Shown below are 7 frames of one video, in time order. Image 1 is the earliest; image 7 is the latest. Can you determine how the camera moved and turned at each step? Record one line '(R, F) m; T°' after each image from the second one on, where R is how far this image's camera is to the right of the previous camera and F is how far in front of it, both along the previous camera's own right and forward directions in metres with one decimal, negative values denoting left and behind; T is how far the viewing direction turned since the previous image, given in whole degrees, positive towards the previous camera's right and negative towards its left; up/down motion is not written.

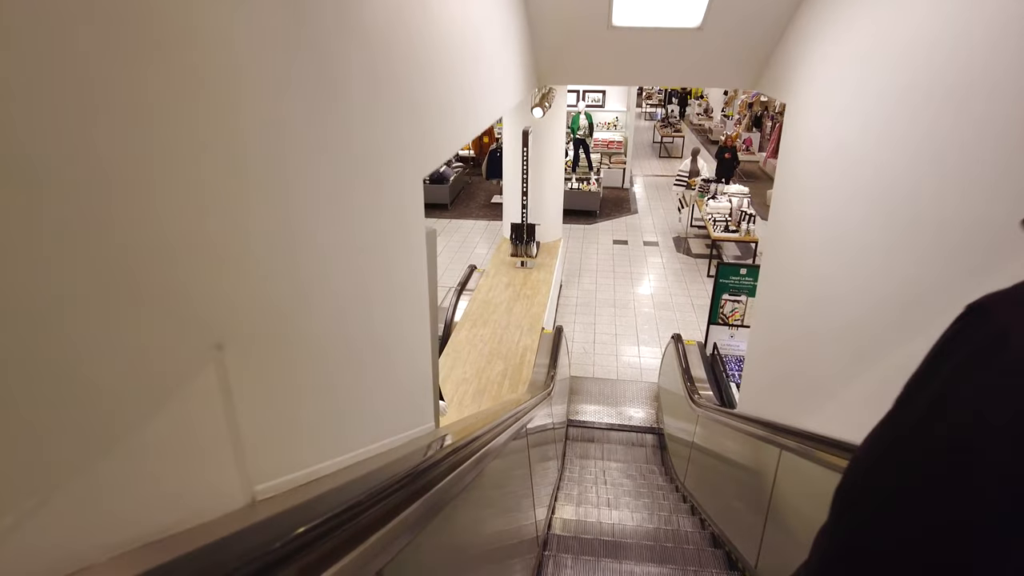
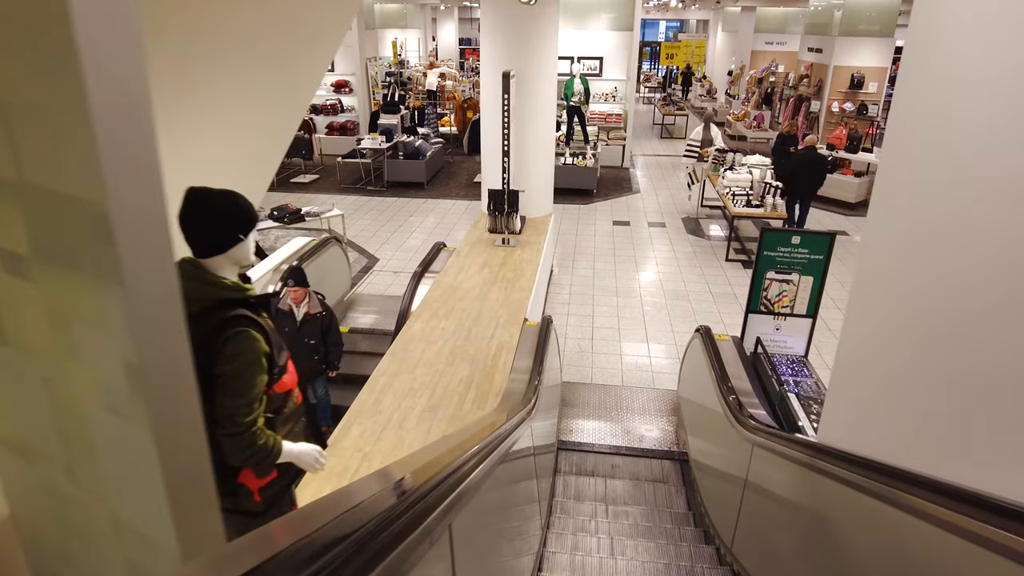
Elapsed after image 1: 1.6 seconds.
(+0.2, +1.5) m; 0°
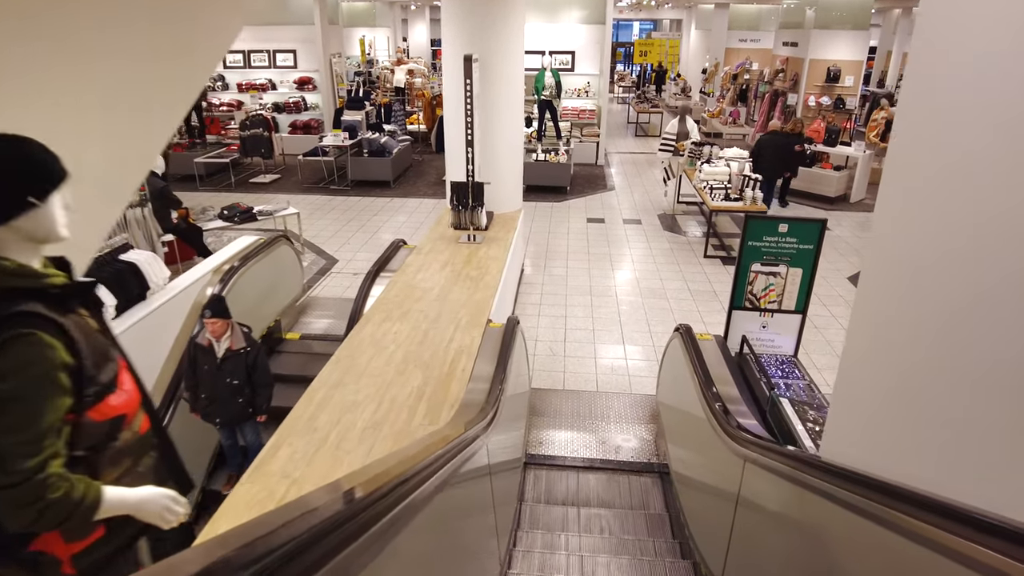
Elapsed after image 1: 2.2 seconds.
(+0.1, +0.4) m; +2°
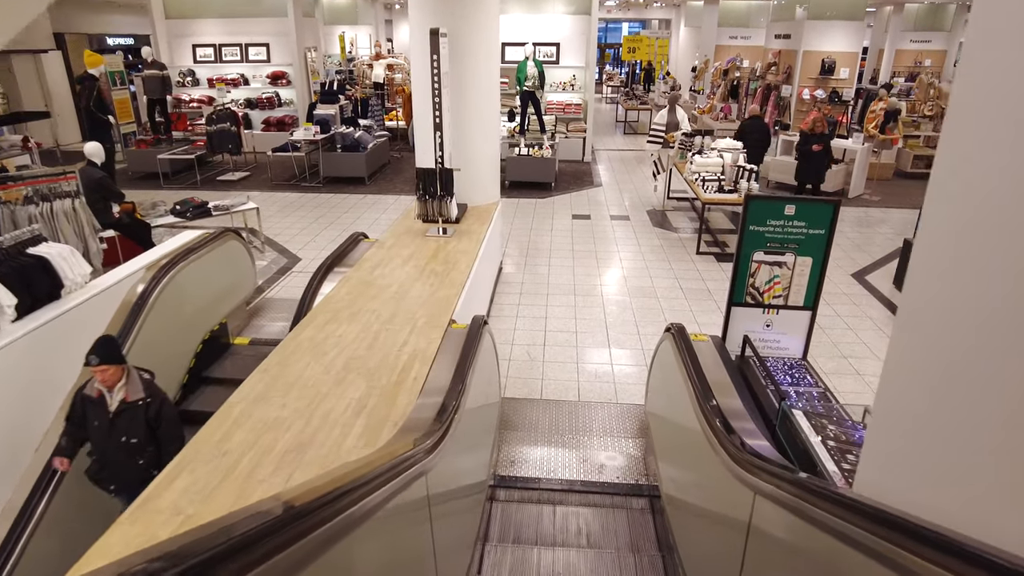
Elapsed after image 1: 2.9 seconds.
(+0.1, +0.6) m; +1°
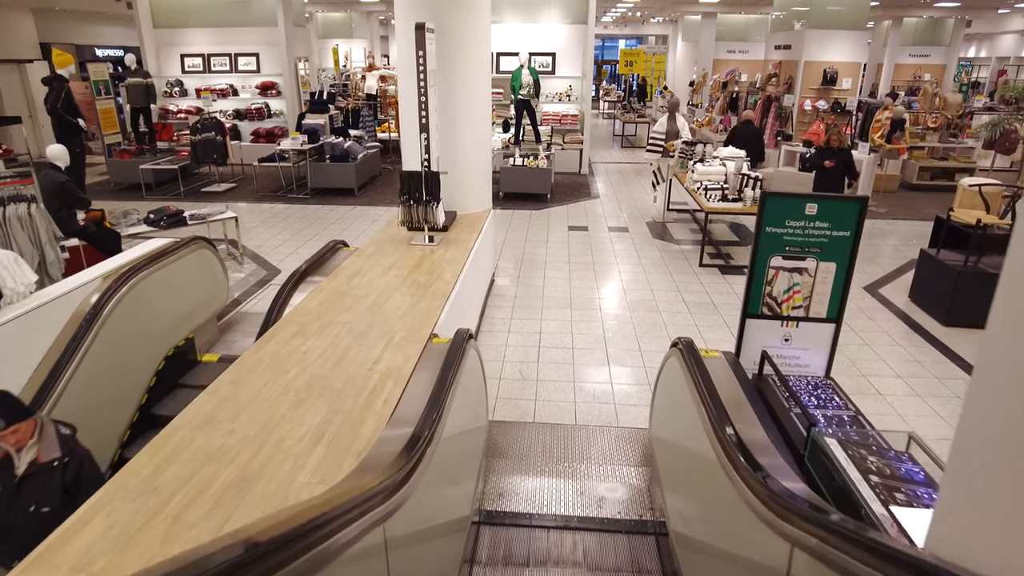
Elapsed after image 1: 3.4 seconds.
(0.0, +0.4) m; 0°
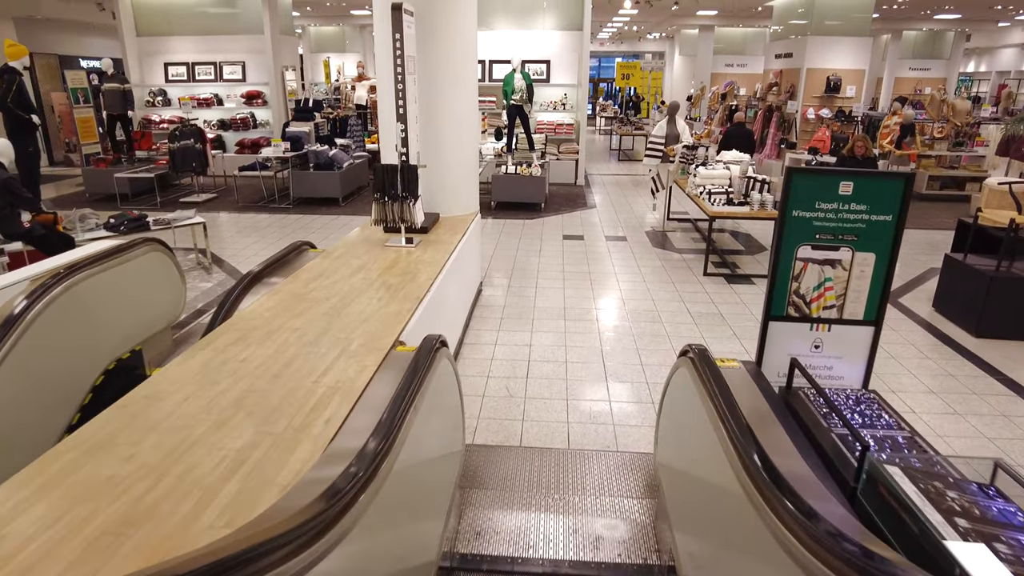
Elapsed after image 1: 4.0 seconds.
(+0.1, +0.5) m; 0°
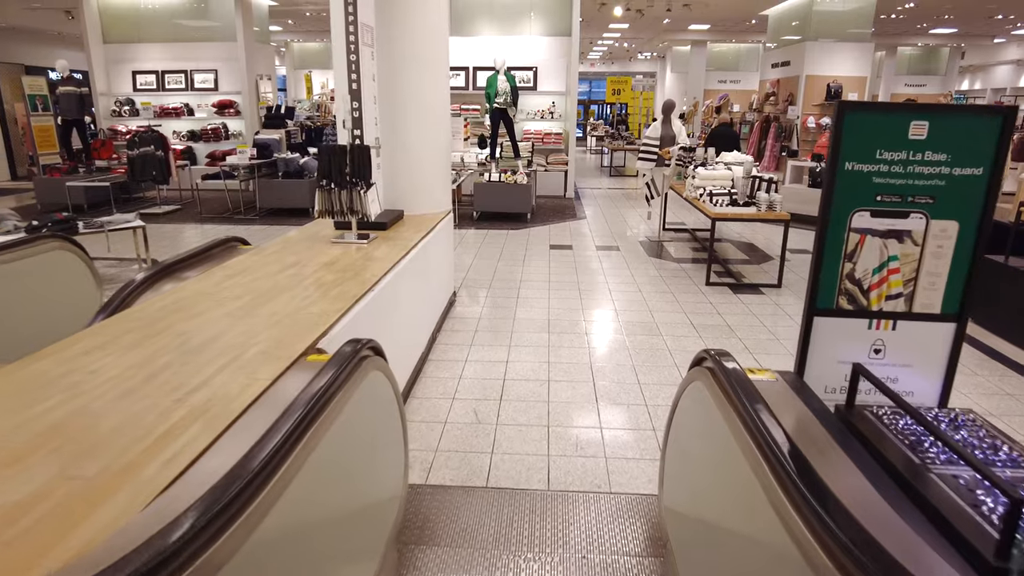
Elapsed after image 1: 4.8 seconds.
(+0.1, +0.7) m; +1°
